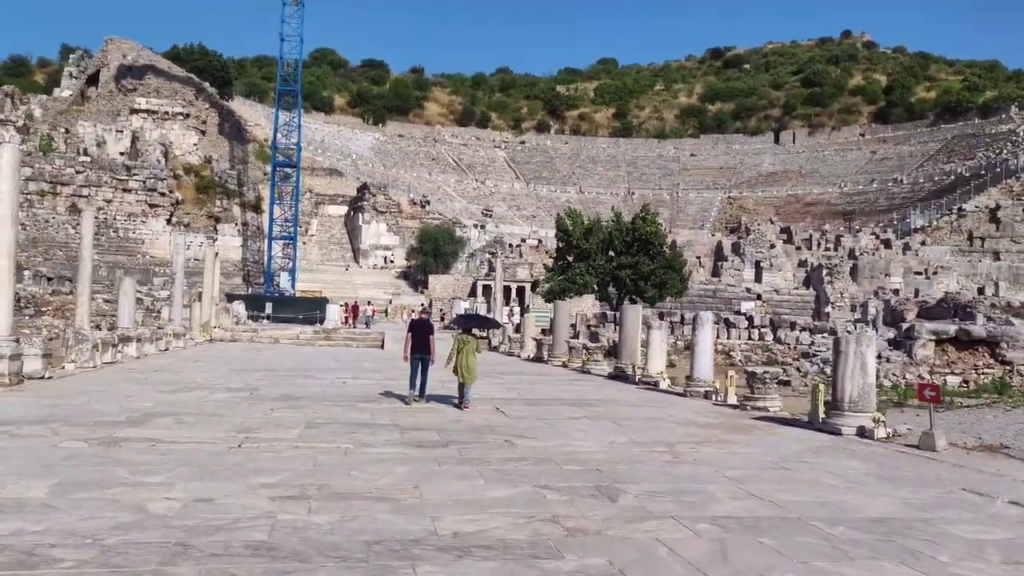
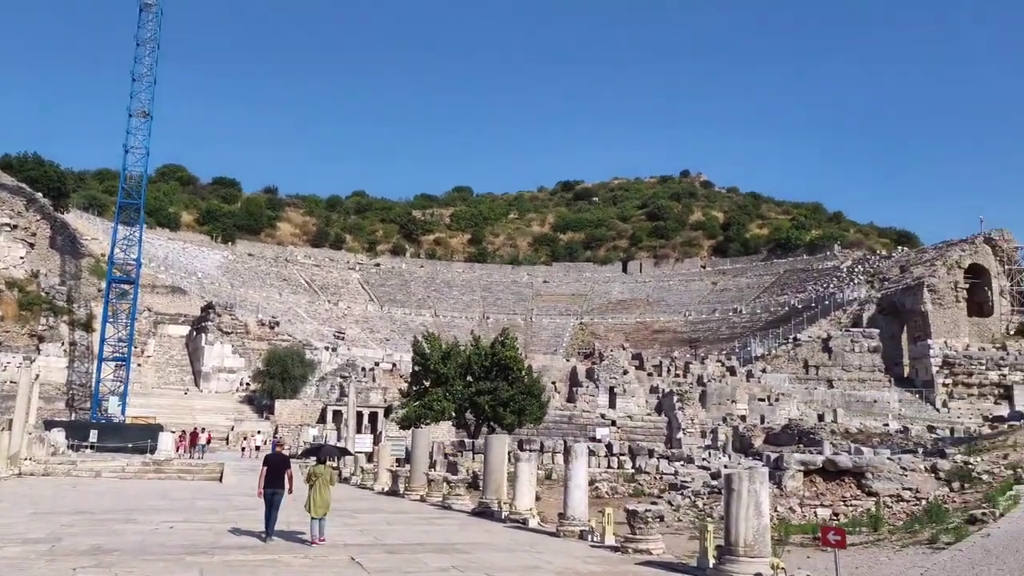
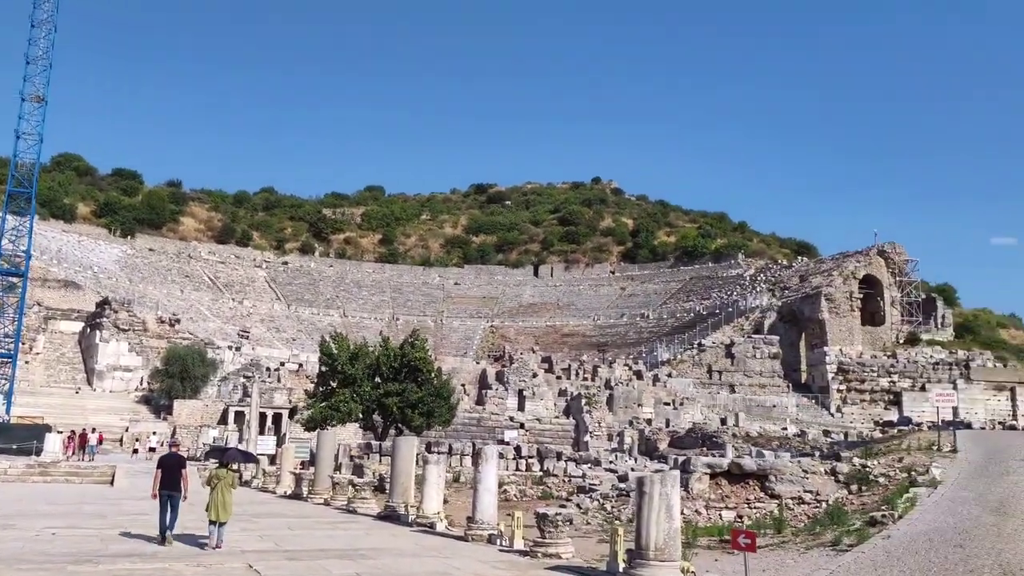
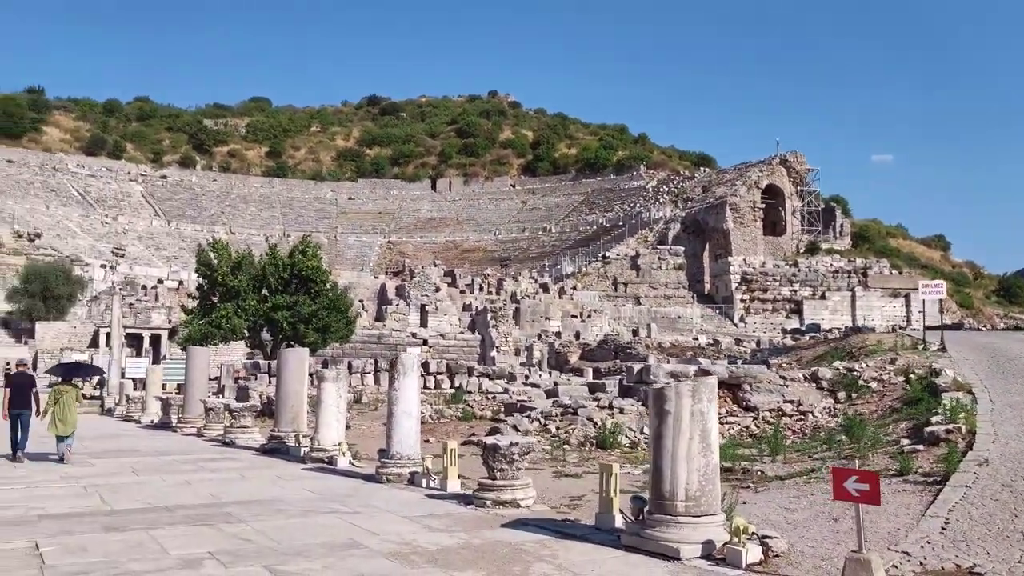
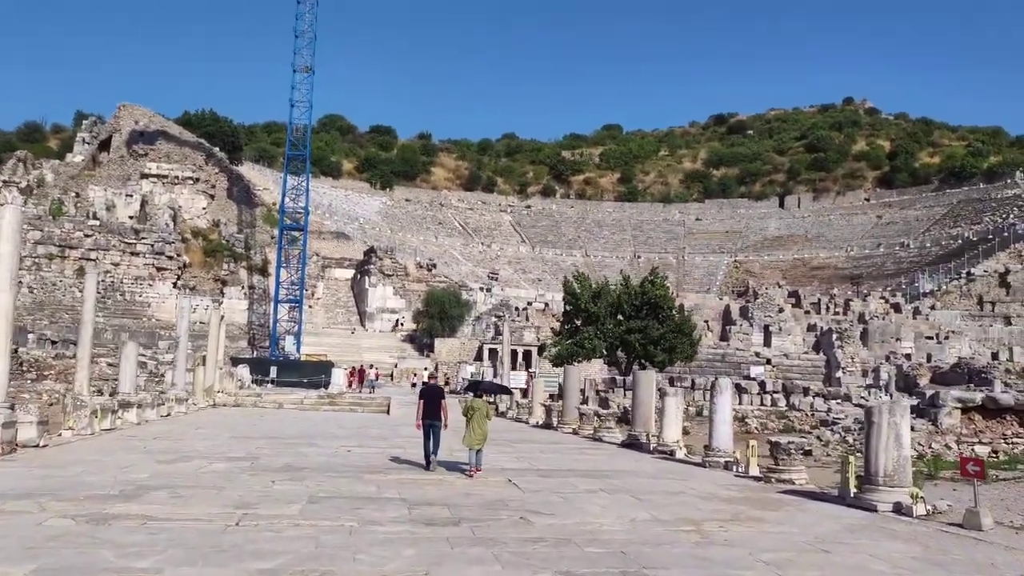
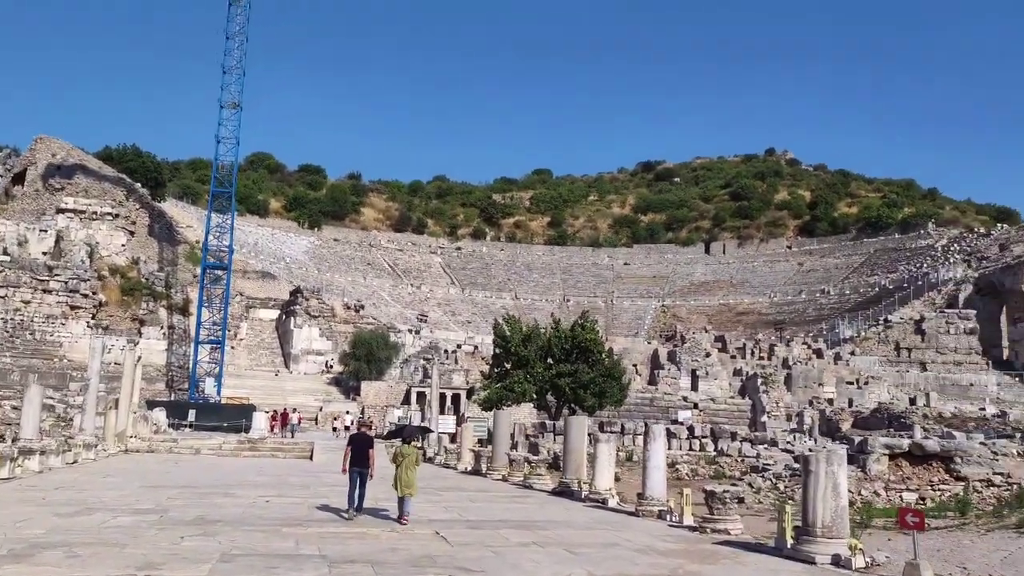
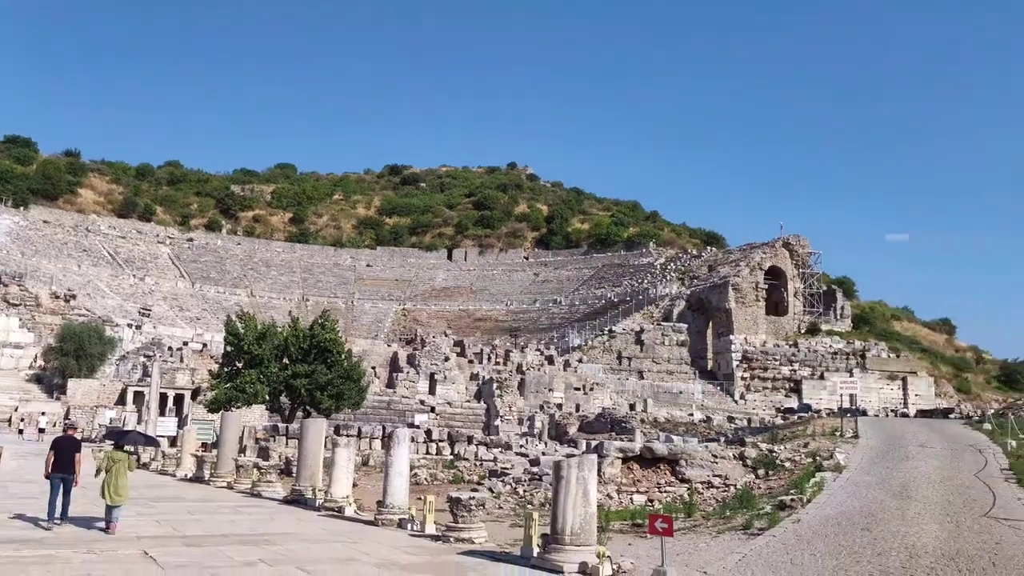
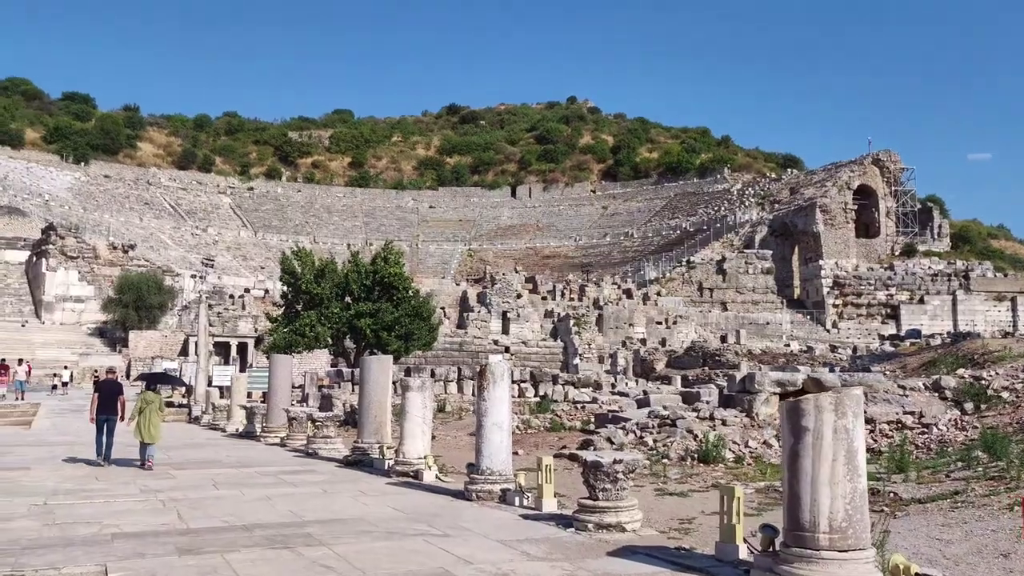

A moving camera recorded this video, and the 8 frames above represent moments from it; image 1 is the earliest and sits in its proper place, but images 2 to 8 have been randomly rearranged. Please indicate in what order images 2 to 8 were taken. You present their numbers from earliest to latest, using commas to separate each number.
5, 6, 2, 3, 7, 4, 8
